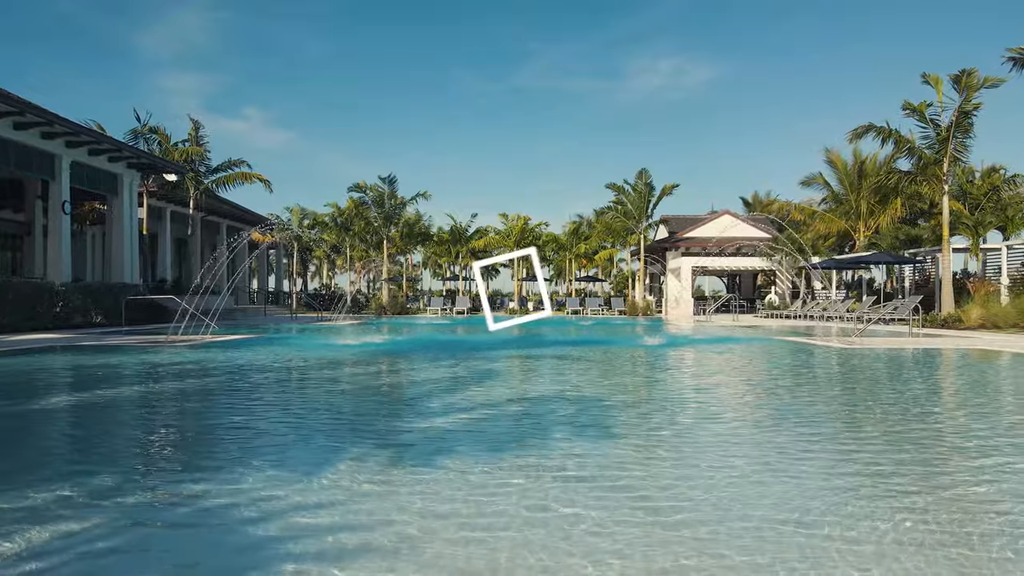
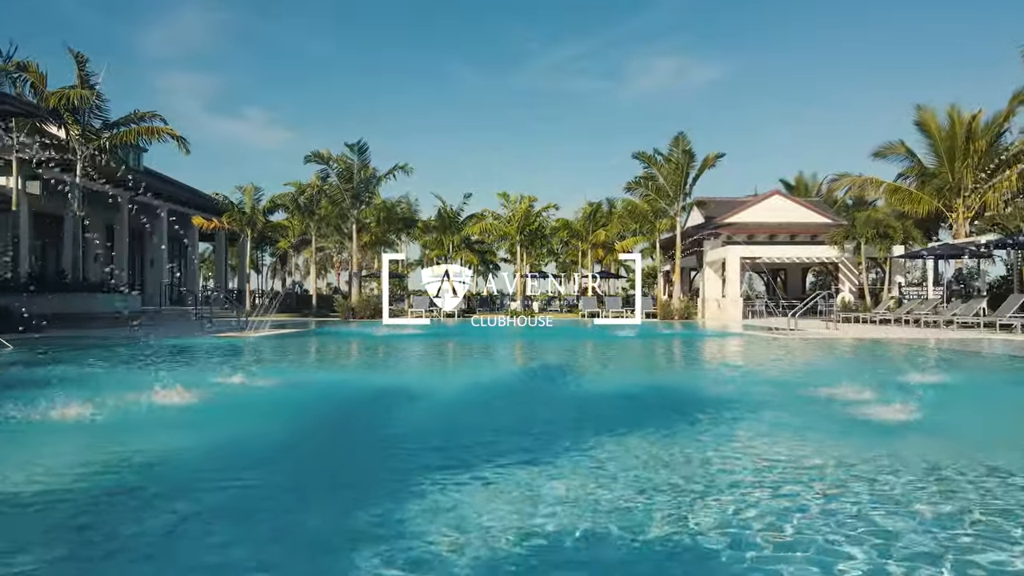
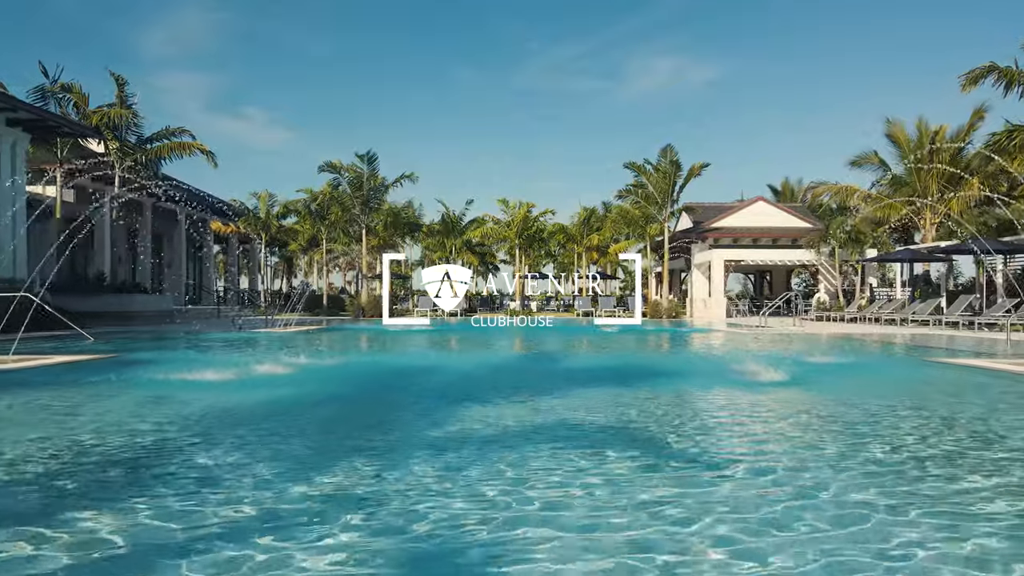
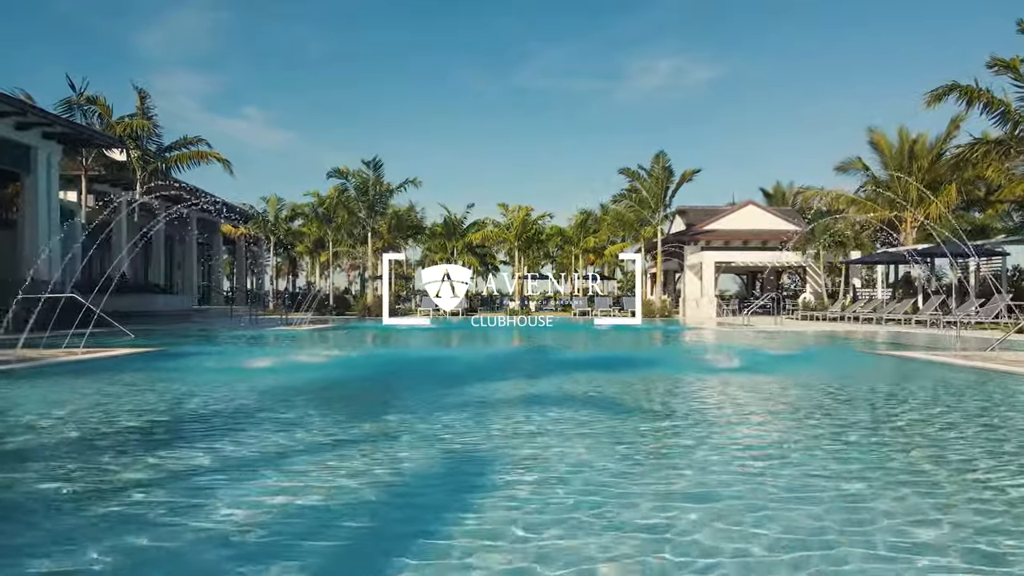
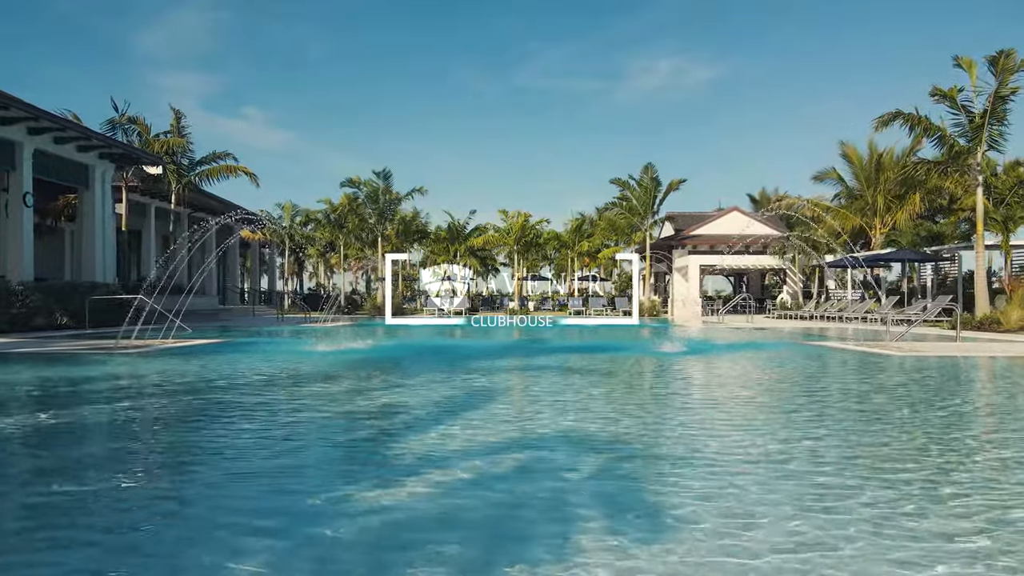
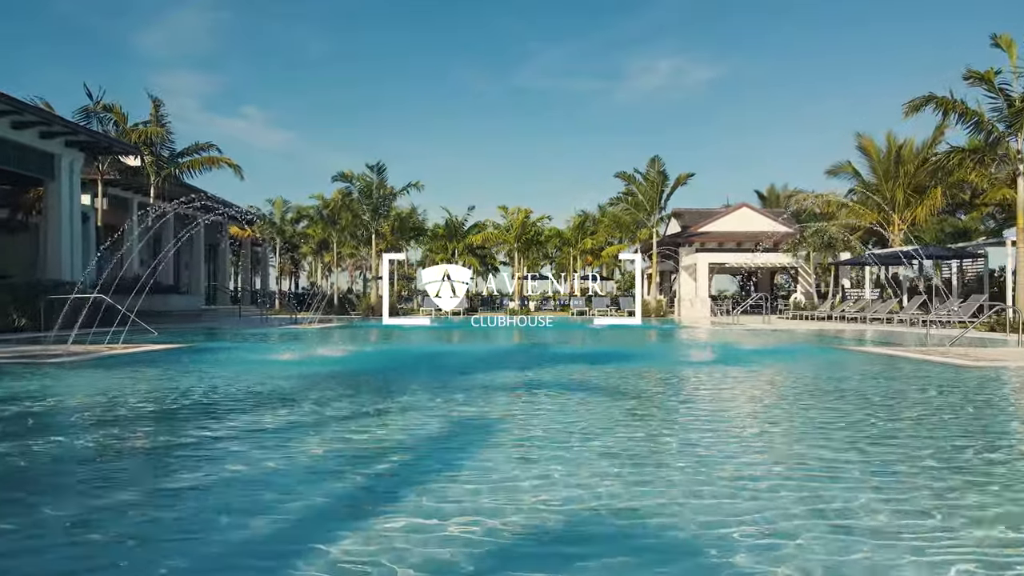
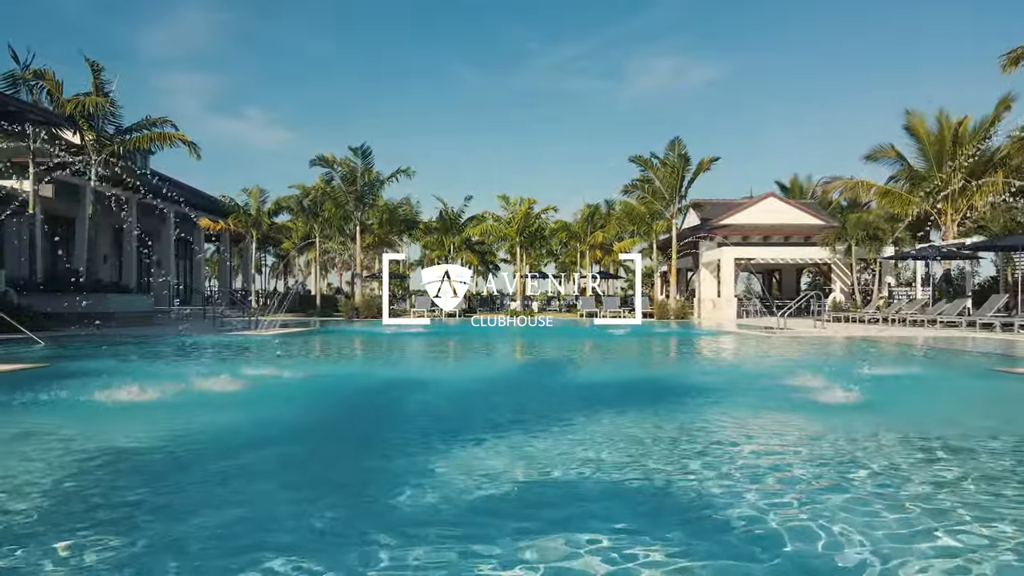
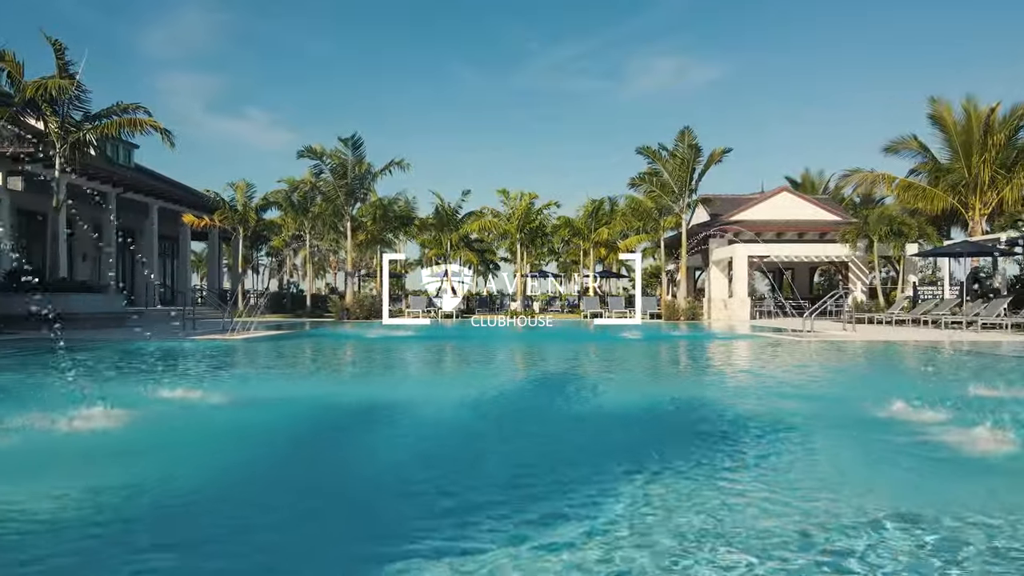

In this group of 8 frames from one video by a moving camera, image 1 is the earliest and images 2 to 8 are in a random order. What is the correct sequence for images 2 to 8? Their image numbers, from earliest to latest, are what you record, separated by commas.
5, 6, 4, 3, 7, 2, 8
